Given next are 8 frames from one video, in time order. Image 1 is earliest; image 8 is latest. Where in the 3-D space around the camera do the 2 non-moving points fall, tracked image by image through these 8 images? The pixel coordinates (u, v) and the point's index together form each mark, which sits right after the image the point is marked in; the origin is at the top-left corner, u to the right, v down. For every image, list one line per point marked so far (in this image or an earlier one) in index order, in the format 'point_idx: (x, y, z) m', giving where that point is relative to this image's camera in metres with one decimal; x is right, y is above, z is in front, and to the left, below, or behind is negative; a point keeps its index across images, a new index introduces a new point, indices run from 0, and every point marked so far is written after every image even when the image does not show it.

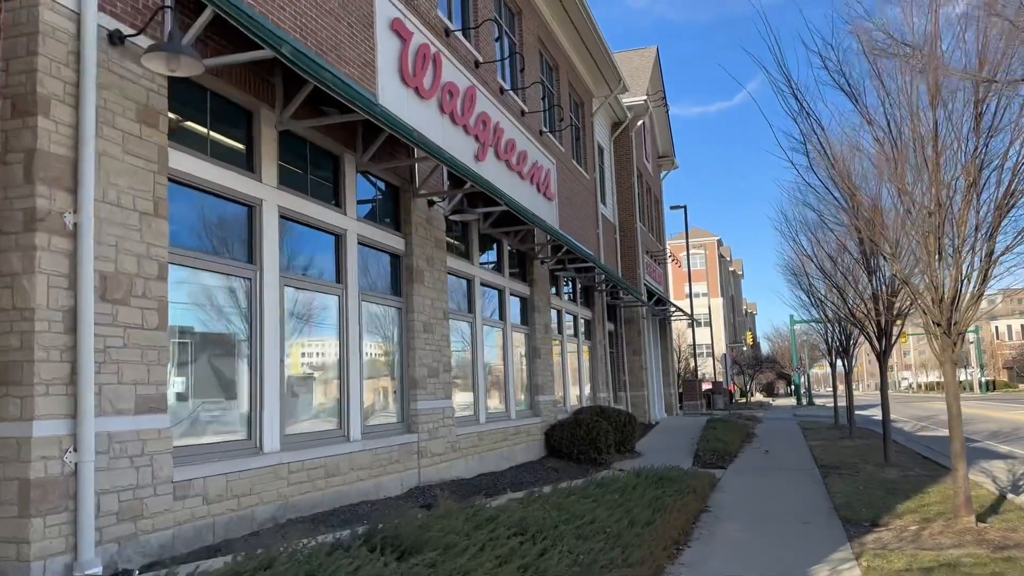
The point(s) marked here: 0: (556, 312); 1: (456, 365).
0: (+1.0, -0.6, +17.2) m
1: (-0.9, -1.2, +11.6) m
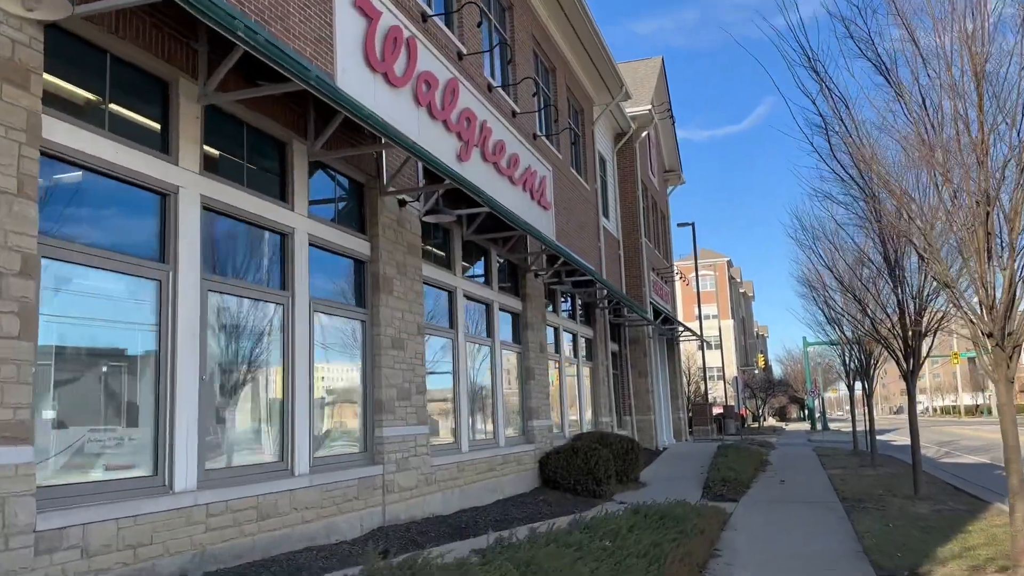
0: (+0.8, -0.9, +16.0) m
1: (-1.1, -1.3, +10.3) m
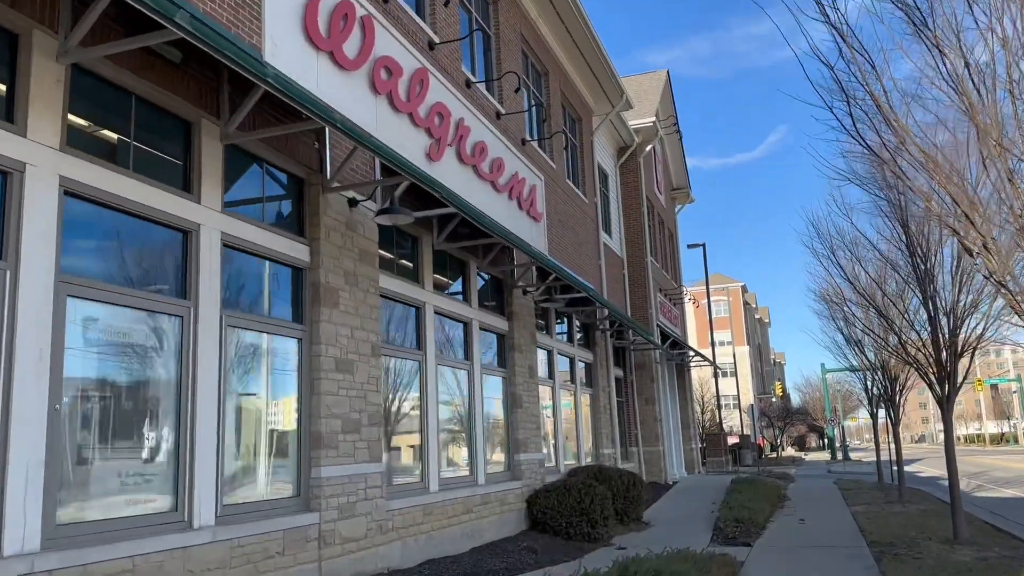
0: (+0.6, -1.3, +14.6) m
1: (-1.4, -1.5, +9.0) m
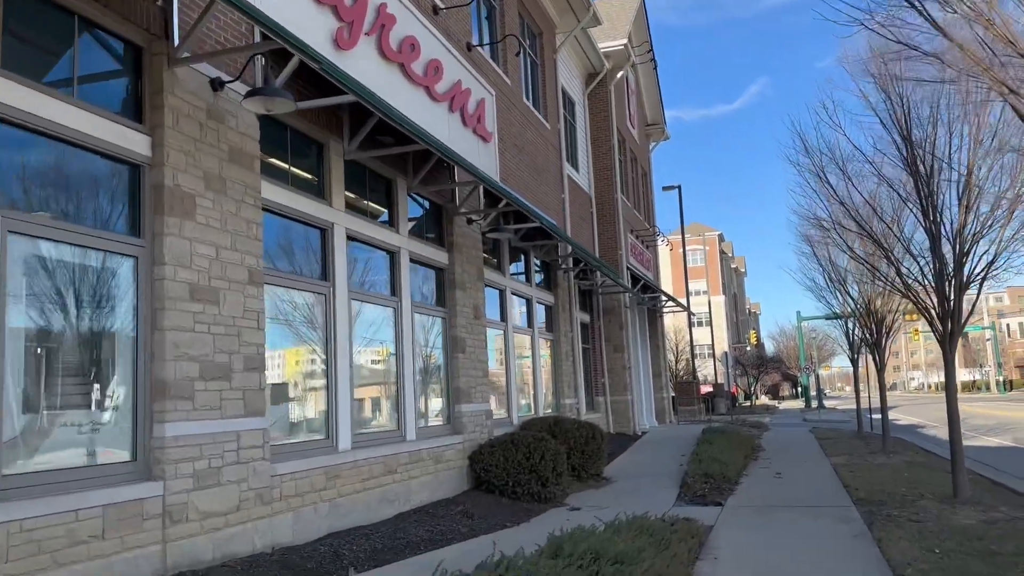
0: (-0.3, -0.1, +12.9) m
1: (-2.1, -0.7, +7.3) m
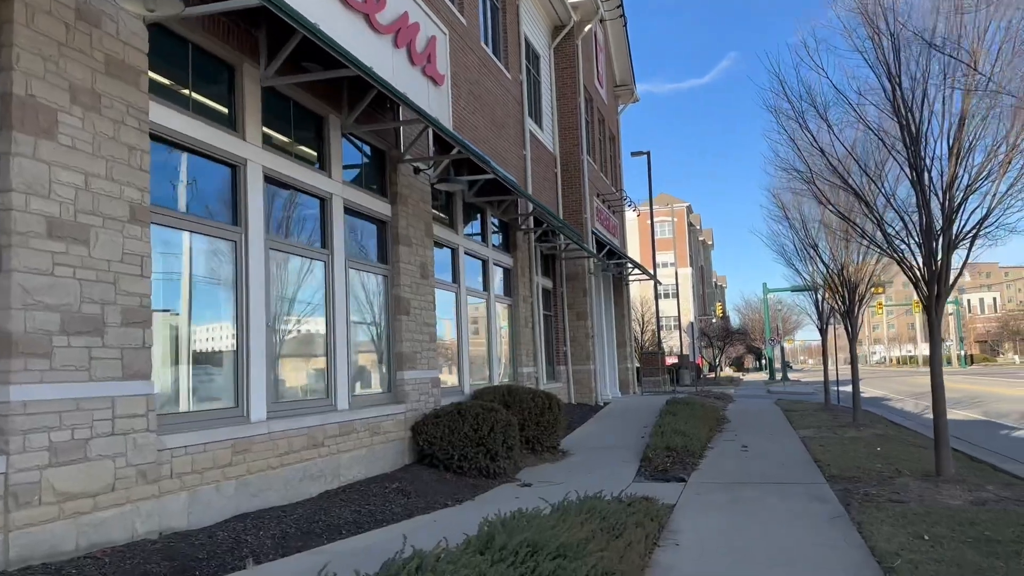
0: (-1.0, +0.6, +11.9) m
1: (-2.6, -0.2, +6.3) m
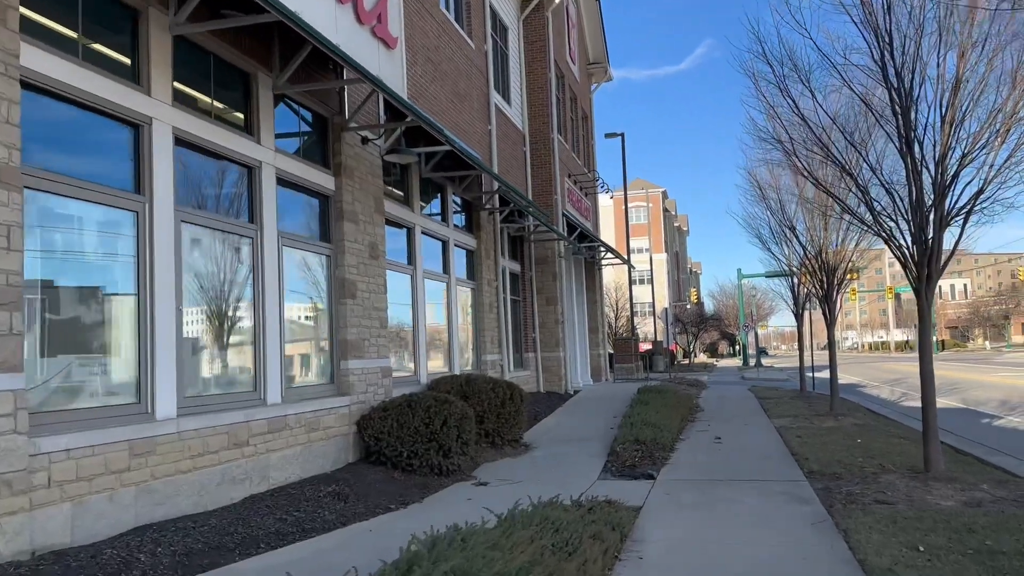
0: (-1.6, +0.8, +11.1) m
1: (-3.1, -0.1, +5.4) m
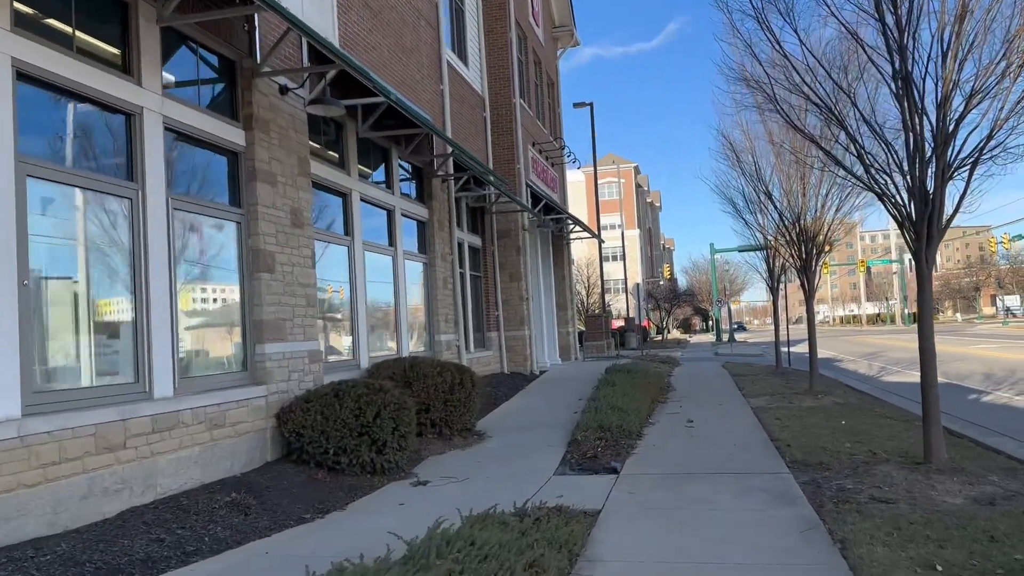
0: (-2.2, +1.2, +9.9) m
1: (-3.5, +0.1, +4.2) m
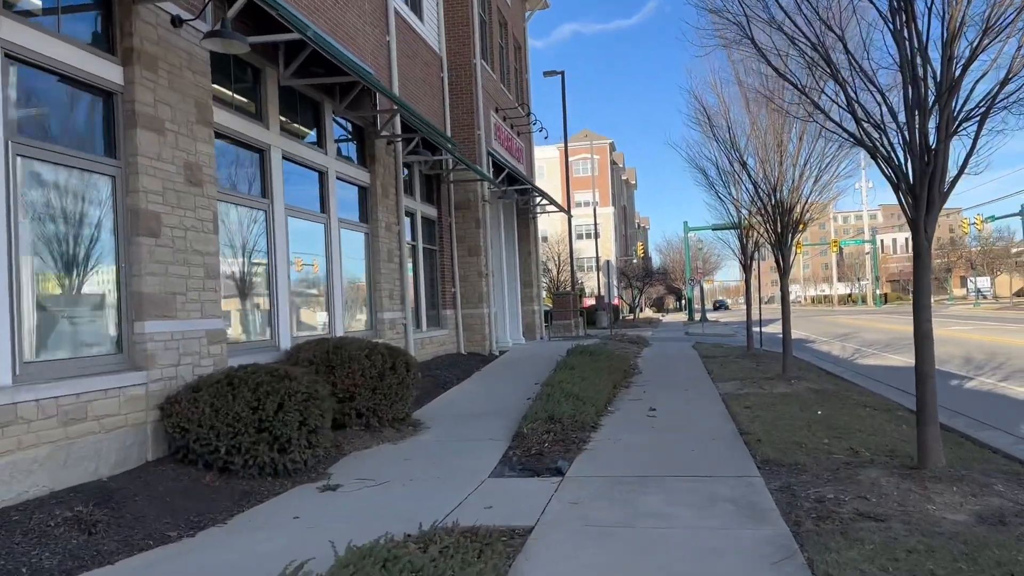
0: (-2.9, +1.5, +8.7) m
1: (-4.0, +0.3, +3.0) m
